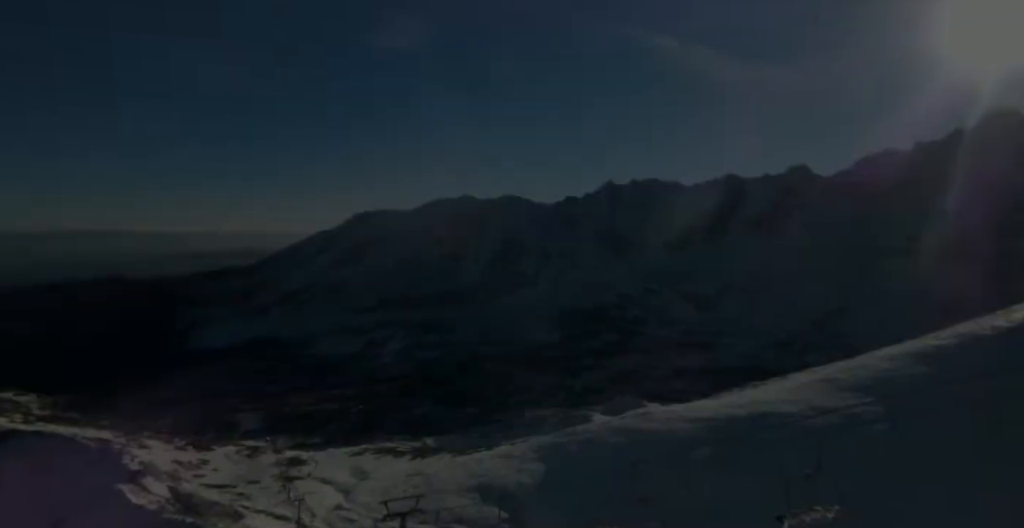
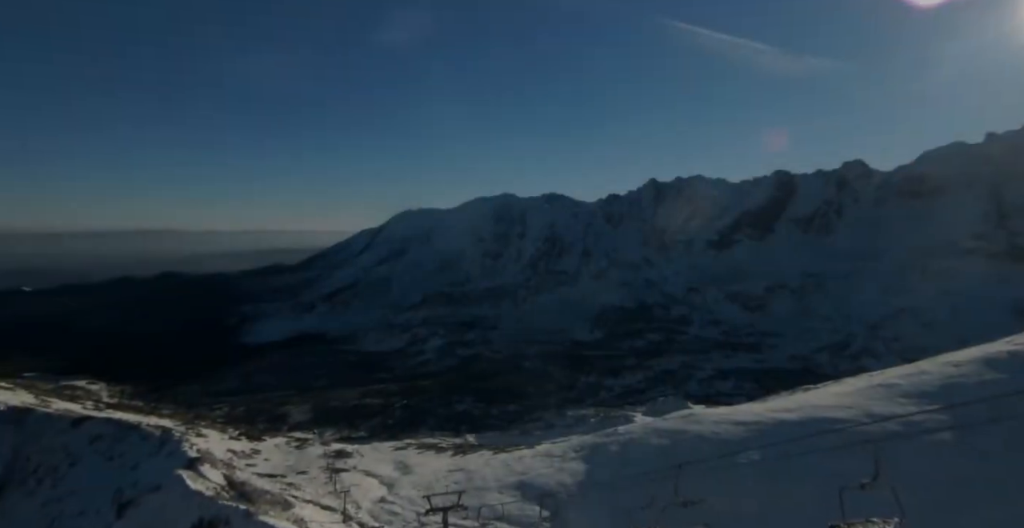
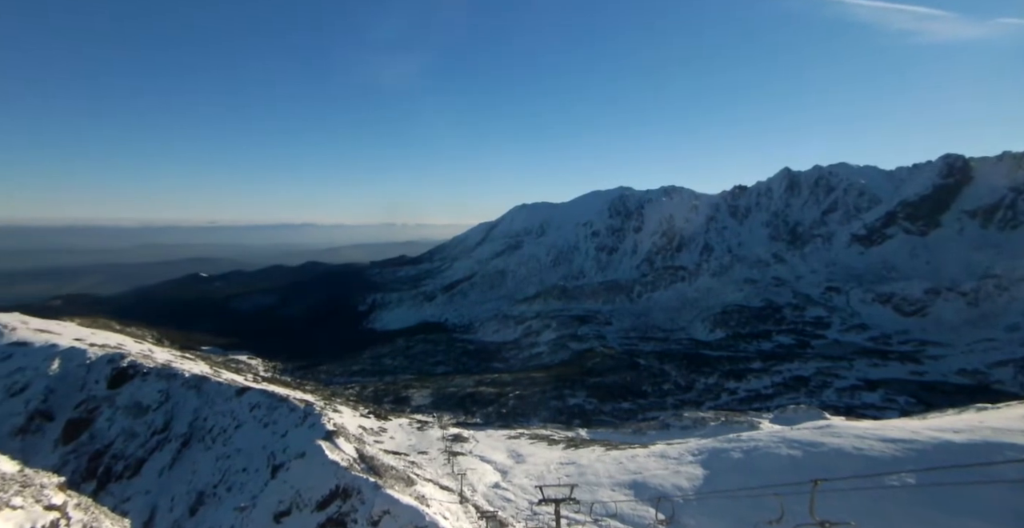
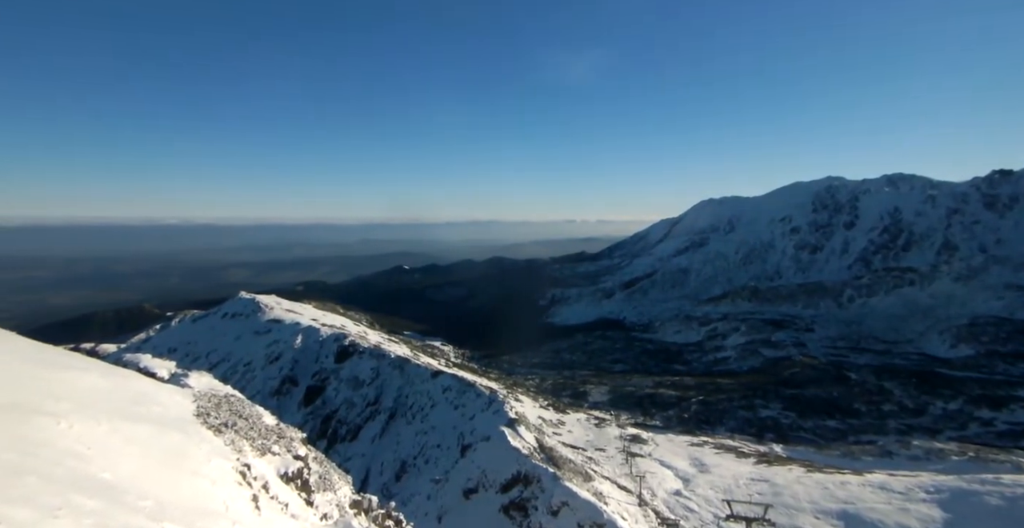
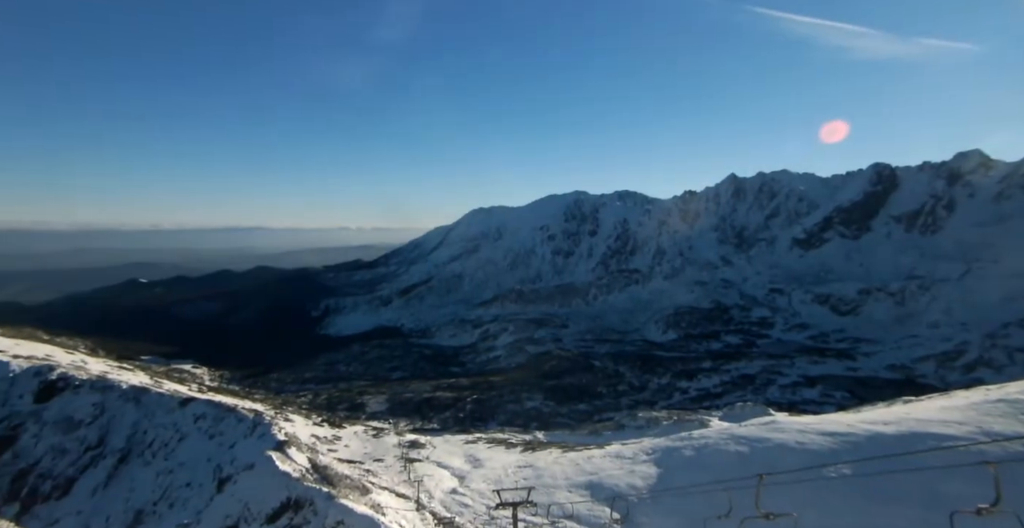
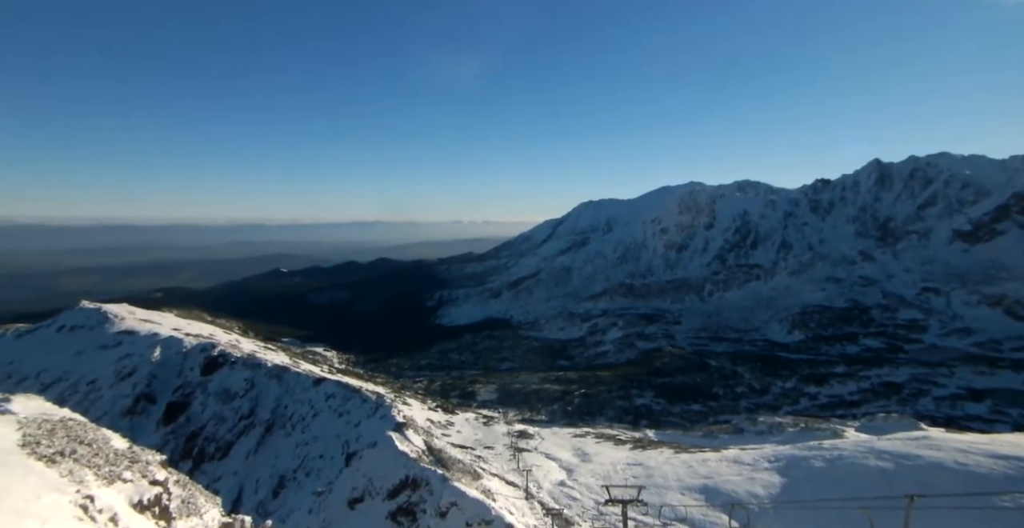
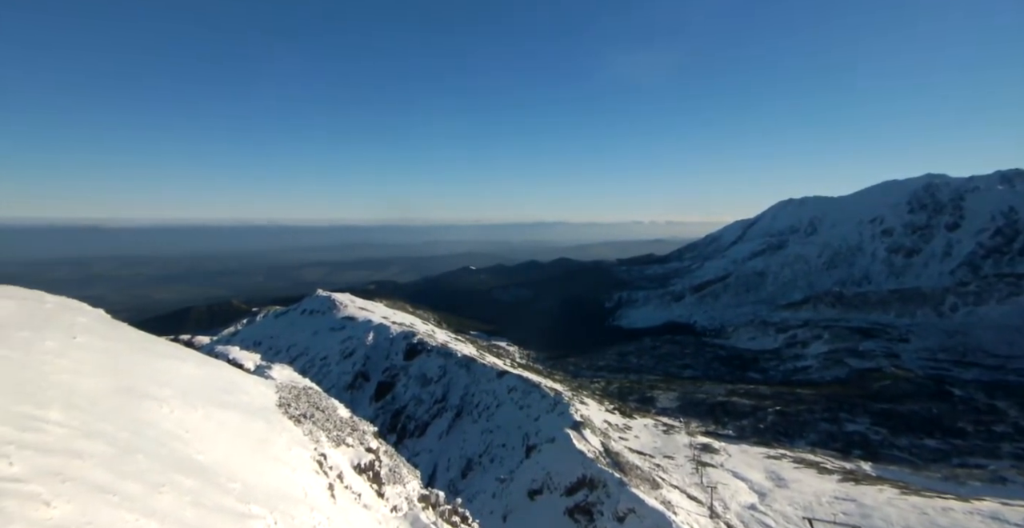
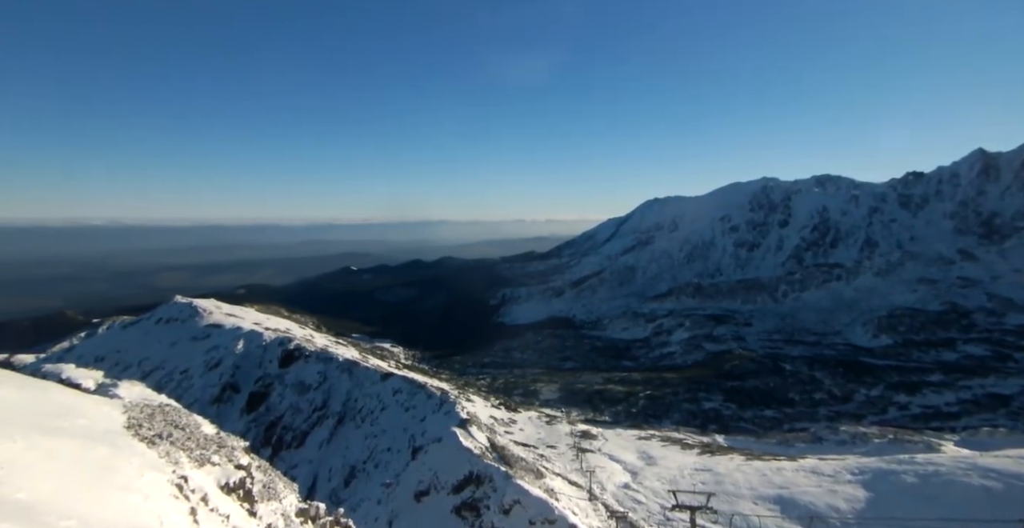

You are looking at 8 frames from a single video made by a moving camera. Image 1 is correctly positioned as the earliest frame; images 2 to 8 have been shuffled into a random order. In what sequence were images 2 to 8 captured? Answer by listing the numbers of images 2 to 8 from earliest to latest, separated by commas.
2, 5, 3, 6, 8, 4, 7
